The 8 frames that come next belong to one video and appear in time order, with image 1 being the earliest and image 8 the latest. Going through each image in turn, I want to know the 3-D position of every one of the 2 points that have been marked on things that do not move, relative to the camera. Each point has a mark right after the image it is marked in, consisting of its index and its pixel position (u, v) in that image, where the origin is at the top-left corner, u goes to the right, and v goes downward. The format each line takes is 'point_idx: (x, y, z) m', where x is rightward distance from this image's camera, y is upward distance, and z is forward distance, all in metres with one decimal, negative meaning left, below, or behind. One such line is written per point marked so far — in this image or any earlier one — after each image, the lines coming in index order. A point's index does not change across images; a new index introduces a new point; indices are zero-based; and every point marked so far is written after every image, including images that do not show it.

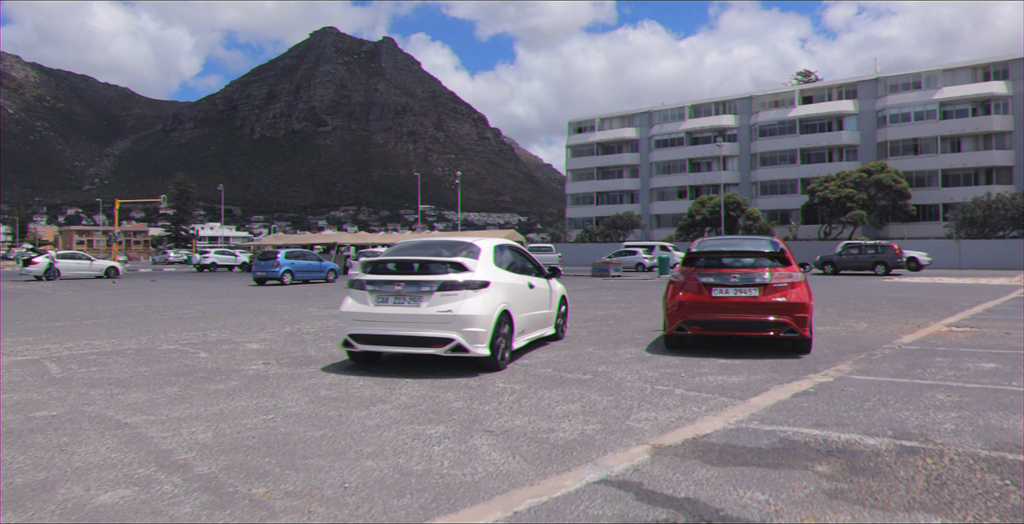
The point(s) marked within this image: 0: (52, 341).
0: (-6.4, -1.1, +11.4) m
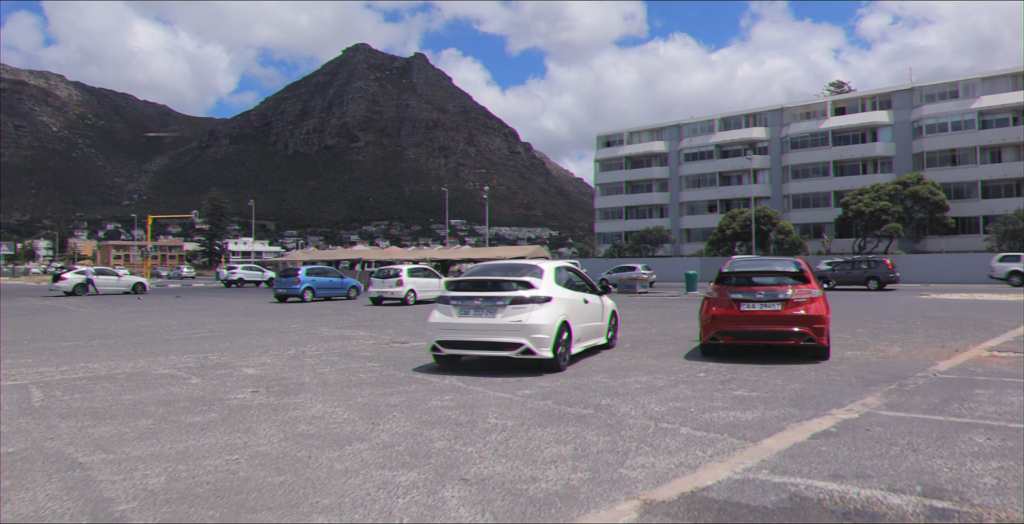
0: (-6.3, -1.4, +11.1) m
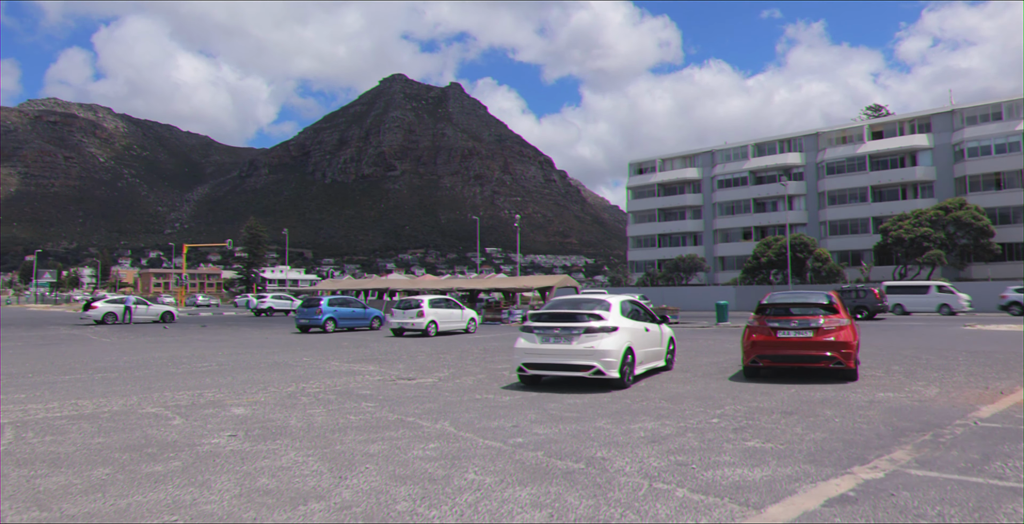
0: (-6.2, -1.8, +10.7) m
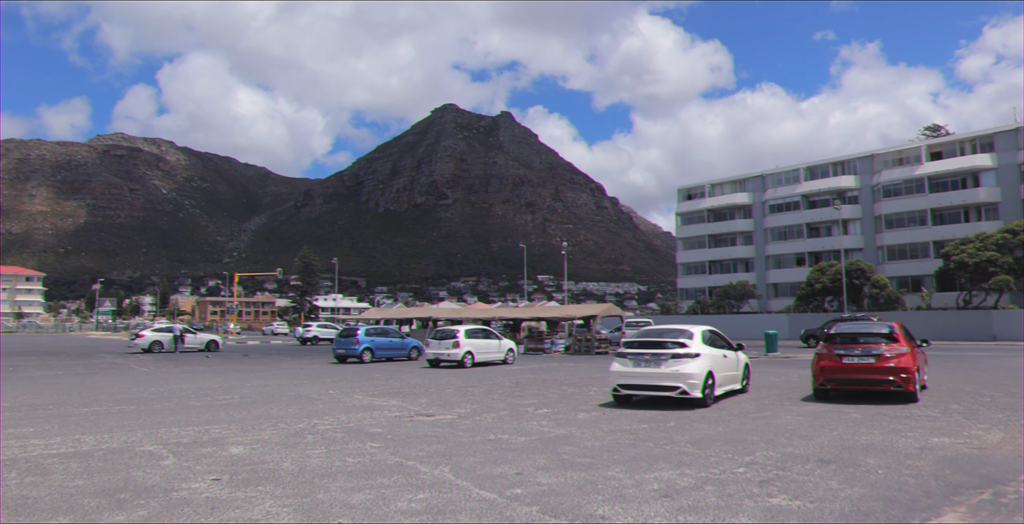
0: (-6.0, -2.2, +10.4) m
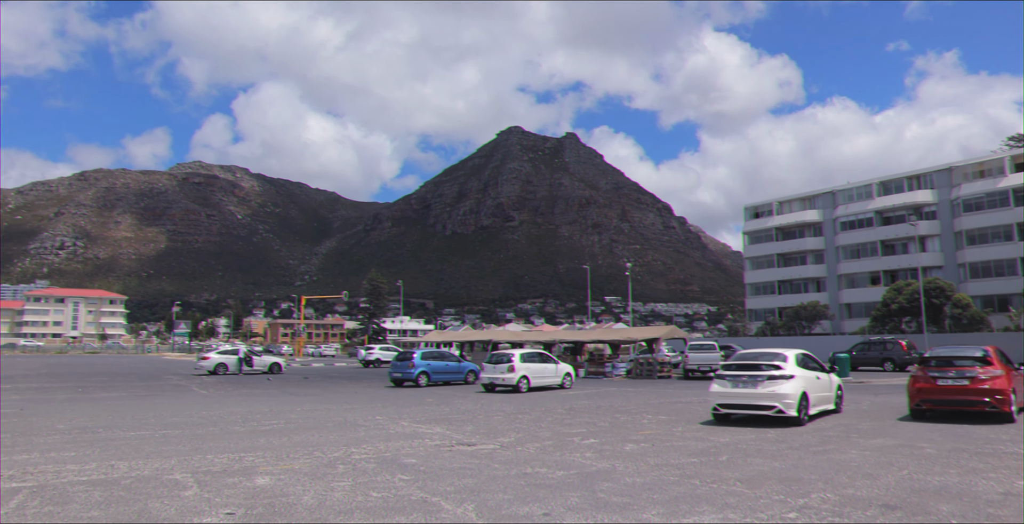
0: (-5.5, -2.5, +10.3) m
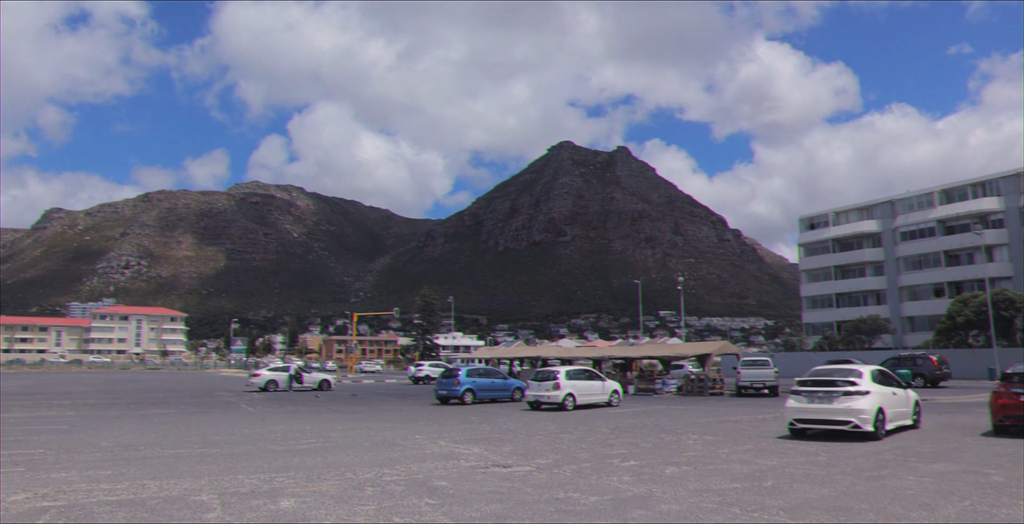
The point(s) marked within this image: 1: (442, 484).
0: (-5.0, -2.8, +10.3) m
1: (-0.8, -2.6, +9.7) m
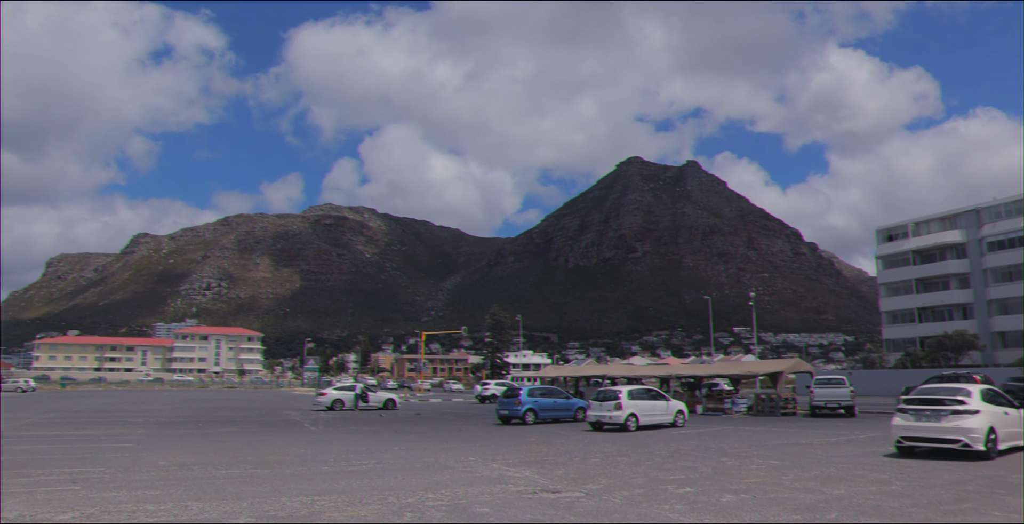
0: (-4.4, -3.0, +10.2) m
1: (-0.3, -2.8, +9.3) m
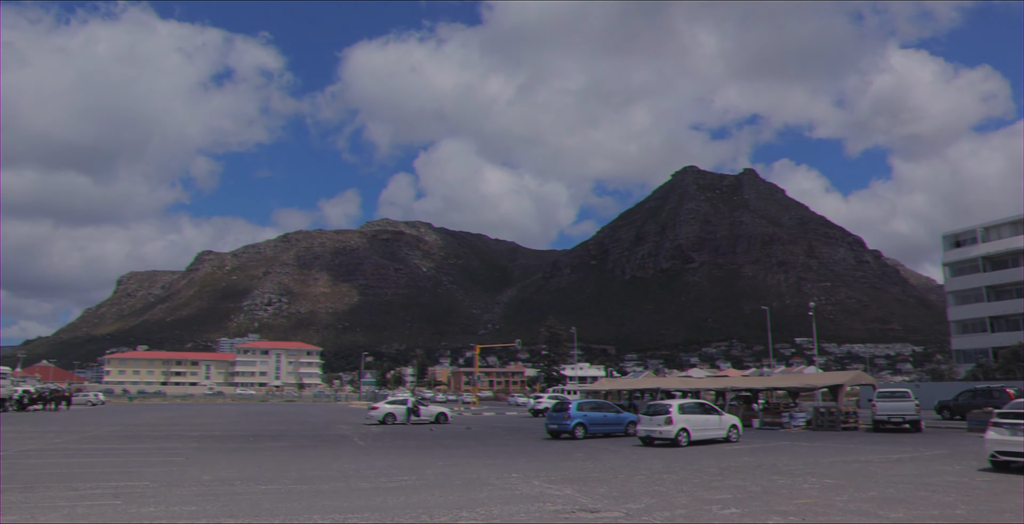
0: (-4.0, -3.2, +10.2) m
1: (+0.1, -2.9, +8.9) m
